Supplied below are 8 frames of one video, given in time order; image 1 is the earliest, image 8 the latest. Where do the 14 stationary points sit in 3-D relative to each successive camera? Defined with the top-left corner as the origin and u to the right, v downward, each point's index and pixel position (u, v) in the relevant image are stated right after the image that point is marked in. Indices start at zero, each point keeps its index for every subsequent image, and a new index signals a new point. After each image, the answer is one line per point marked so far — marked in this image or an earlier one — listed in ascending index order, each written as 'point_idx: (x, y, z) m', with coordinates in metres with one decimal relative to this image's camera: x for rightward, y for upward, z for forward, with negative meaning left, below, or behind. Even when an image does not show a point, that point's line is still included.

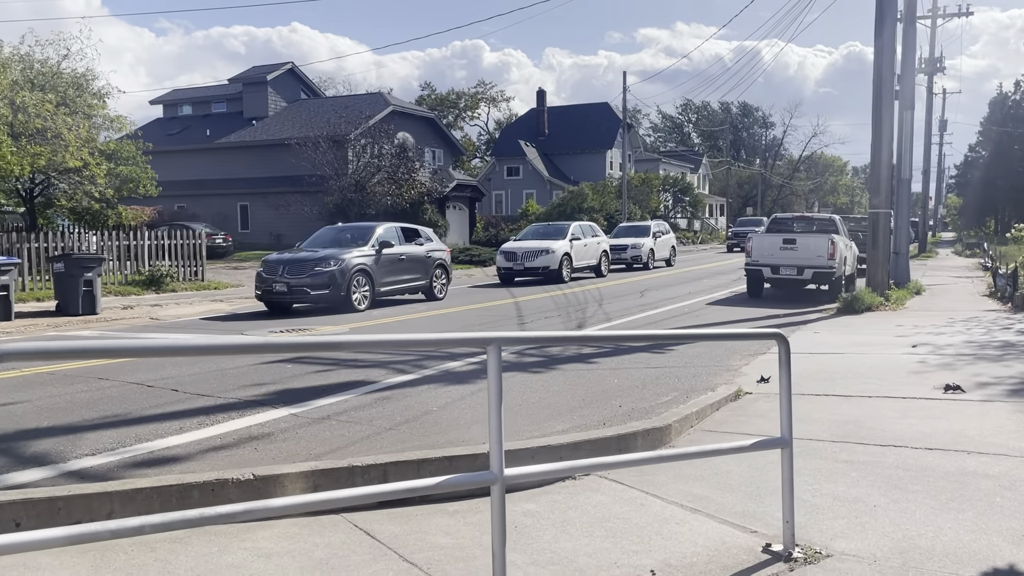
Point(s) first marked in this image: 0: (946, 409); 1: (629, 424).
0: (+3.9, -1.1, +7.6) m
1: (+0.9, -1.1, +6.8) m
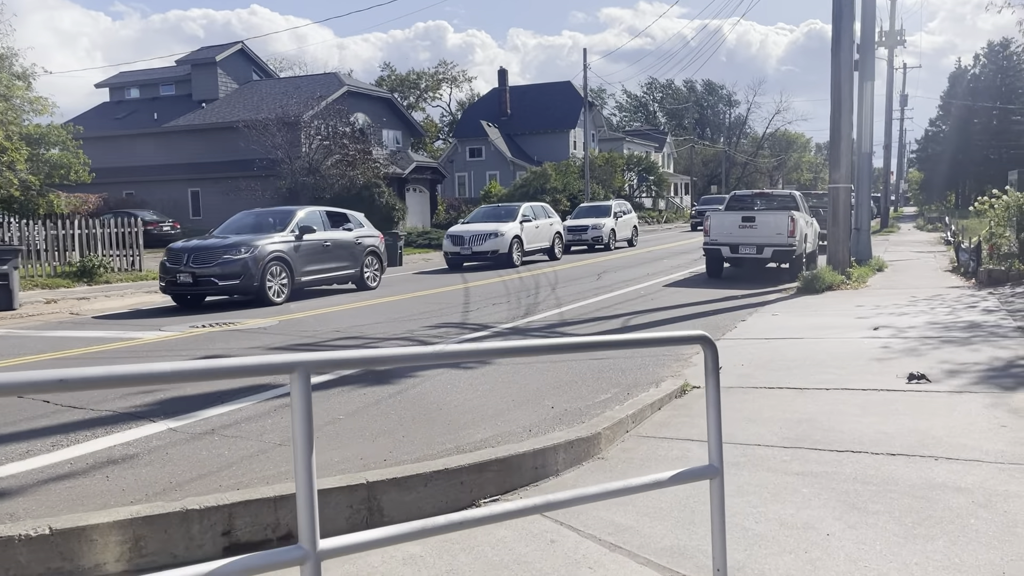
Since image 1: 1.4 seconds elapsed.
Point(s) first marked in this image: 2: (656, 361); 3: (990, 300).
0: (+3.3, -0.9, +6.9) m
1: (+0.3, -1.0, +5.9) m
2: (+1.6, -0.9, +9.4) m
3: (+7.7, -0.2, +13.7) m
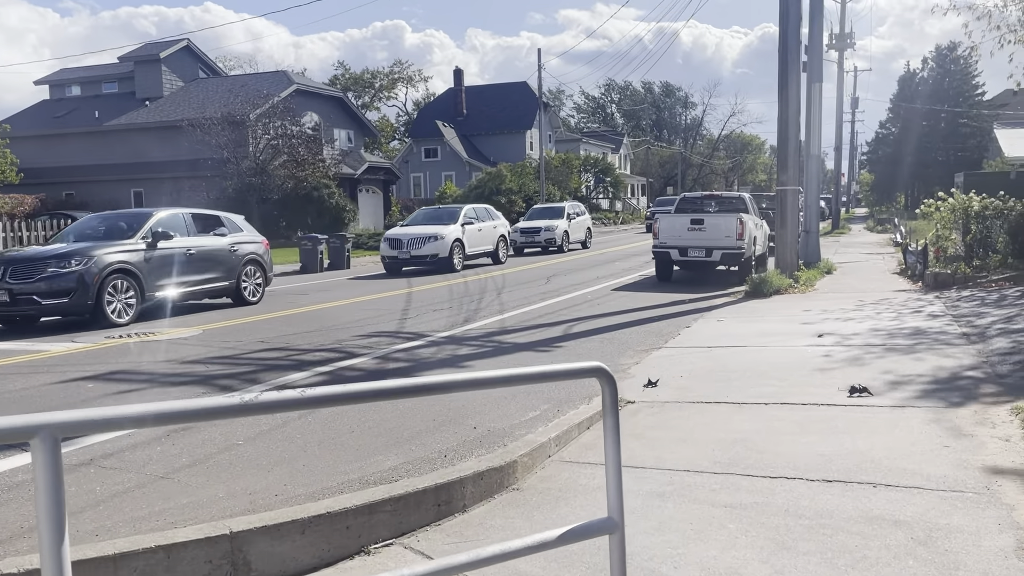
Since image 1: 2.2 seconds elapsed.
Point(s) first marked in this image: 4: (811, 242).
0: (+2.6, -1.0, +6.5) m
1: (-0.3, -1.1, +5.4) m
2: (+0.8, -1.0, +9.0) m
3: (+6.8, -0.3, +13.5) m
4: (+6.7, +1.0, +18.6) m
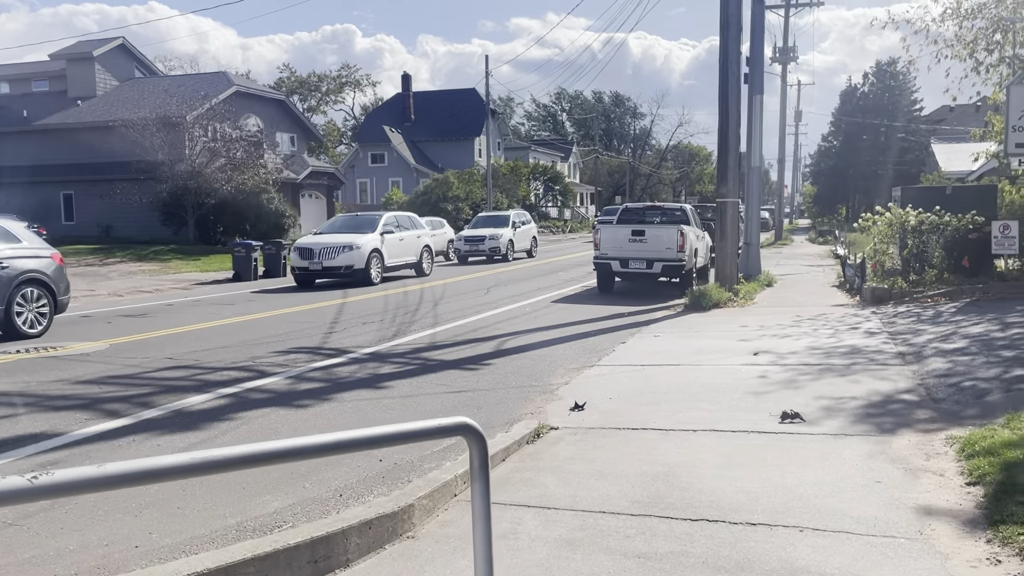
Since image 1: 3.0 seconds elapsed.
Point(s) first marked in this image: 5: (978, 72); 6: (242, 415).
0: (+2.0, -1.2, +6.1) m
1: (-0.9, -1.2, +4.8) m
2: (0.0, -1.1, +8.5) m
3: (+5.7, -0.6, +13.4) m
4: (+5.3, +0.8, +18.4) m
5: (+9.5, +4.4, +17.1) m
6: (-2.4, -1.1, +7.6) m
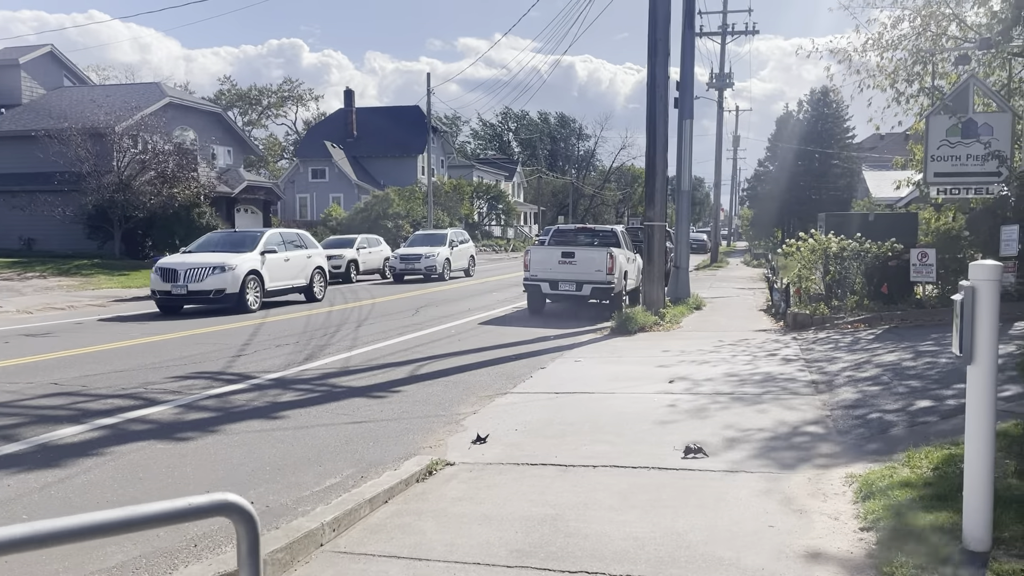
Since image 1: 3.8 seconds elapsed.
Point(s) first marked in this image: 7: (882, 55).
0: (+1.2, -1.4, +5.9) m
1: (-1.6, -1.4, +4.4) m
2: (-0.9, -1.4, +8.1) m
3: (+4.4, -1.0, +13.3) m
4: (+3.7, +0.2, +18.4) m
5: (+8.0, +3.9, +17.4) m
6: (-3.3, -1.3, +7.0) m
7: (+8.0, +5.1, +18.3) m
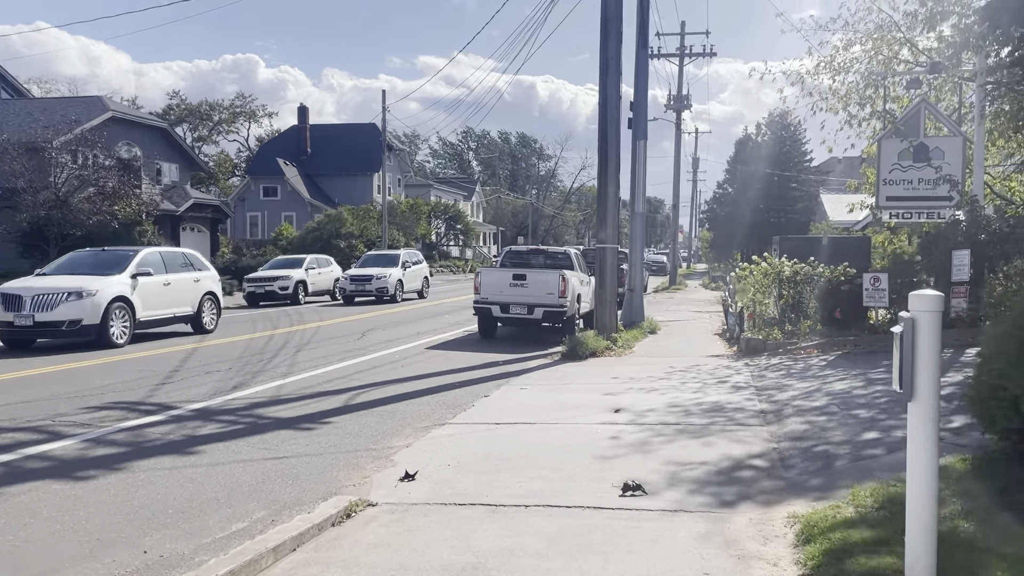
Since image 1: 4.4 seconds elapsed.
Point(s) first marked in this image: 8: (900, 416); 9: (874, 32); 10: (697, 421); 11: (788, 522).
0: (+0.6, -1.6, +5.4) m
1: (-2.1, -1.6, +3.8) m
2: (-1.5, -1.6, +7.5) m
3: (+3.6, -1.4, +13.0) m
4: (+2.6, -0.3, +18.0) m
5: (+7.0, +3.4, +17.4) m
6: (-3.9, -1.6, +6.3) m
7: (+7.0, +4.5, +18.2) m
8: (+5.1, -1.7, +11.0) m
9: (+7.6, +5.4, +17.7) m
10: (+2.5, -1.8, +11.6) m
11: (+1.8, -1.6, +5.4) m
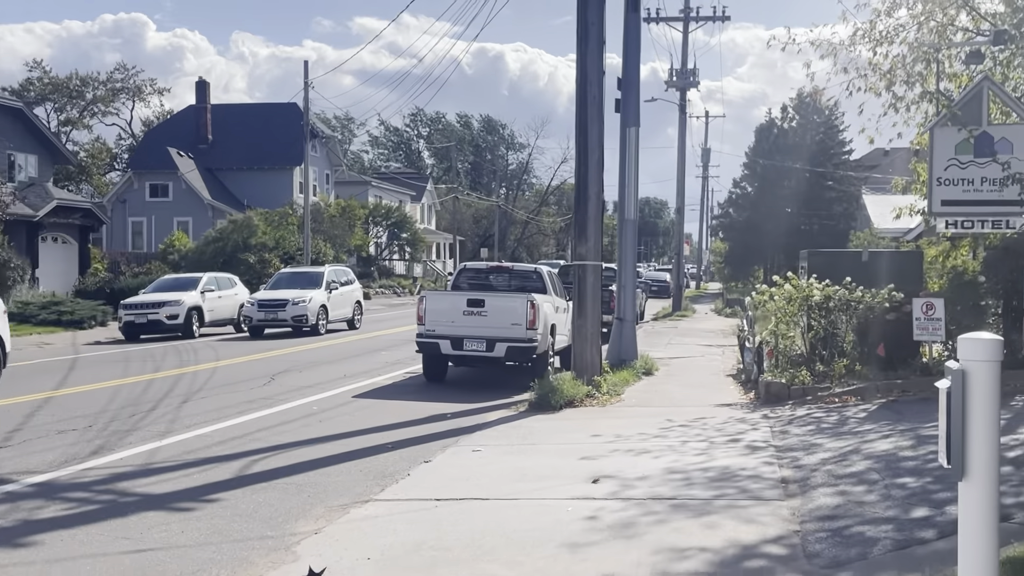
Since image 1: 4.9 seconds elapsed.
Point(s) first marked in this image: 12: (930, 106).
0: (+0.1, -2.3, +2.1) m
1: (-2.6, -2.3, +0.5) m
2: (-2.1, -2.3, +4.2) m
3: (+2.9, -1.9, +9.7) m
4: (+2.0, -0.6, +14.7) m
5: (+6.4, +3.0, +13.9) m
6: (-4.5, -2.2, +3.0) m
7: (+6.4, +4.2, +14.7) m
8: (+4.5, -2.2, +7.8) m
9: (+7.0, +5.0, +14.3) m
10: (+1.9, -2.3, +8.3) m
11: (+1.2, -2.3, +2.1) m
12: (+7.0, +3.0, +14.0) m
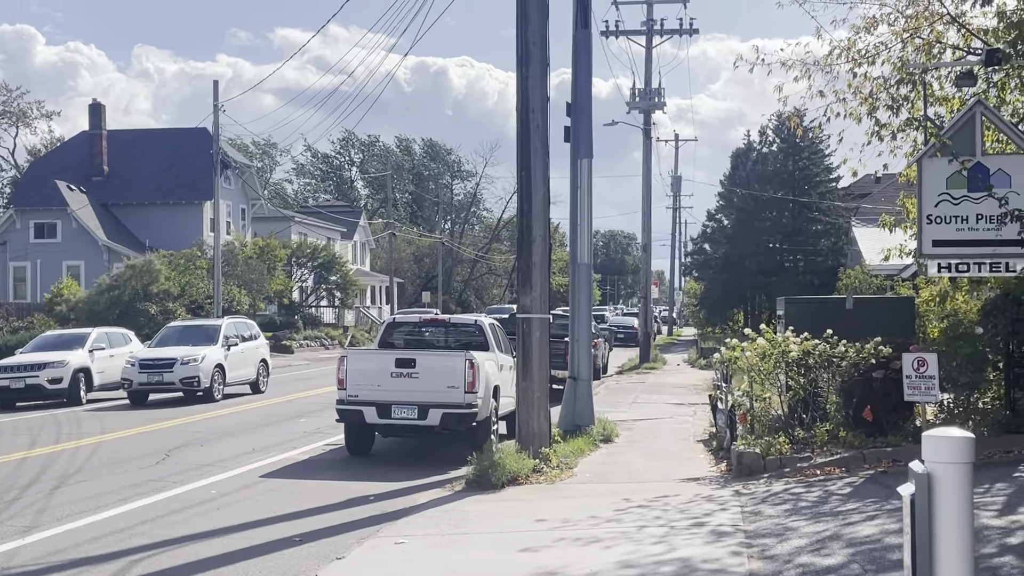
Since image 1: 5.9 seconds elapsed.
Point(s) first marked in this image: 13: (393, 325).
0: (-0.5, -3.0, +0.6) m
1: (-3.2, -3.1, -1.1) m
2: (-2.7, -3.0, +2.7) m
3: (+2.2, -2.5, +8.2) m
4: (+1.2, -1.3, +13.2) m
5: (+5.6, +2.4, +12.5) m
6: (-5.0, -2.9, +1.4) m
7: (+5.5, +3.5, +13.3) m
8: (+3.8, -2.9, +6.3) m
9: (+6.2, +4.4, +12.8) m
10: (+1.2, -3.0, +6.8) m
11: (+0.6, -3.0, +0.6) m
12: (+6.2, +2.4, +12.6) m
13: (-1.5, -0.3, +12.8) m
